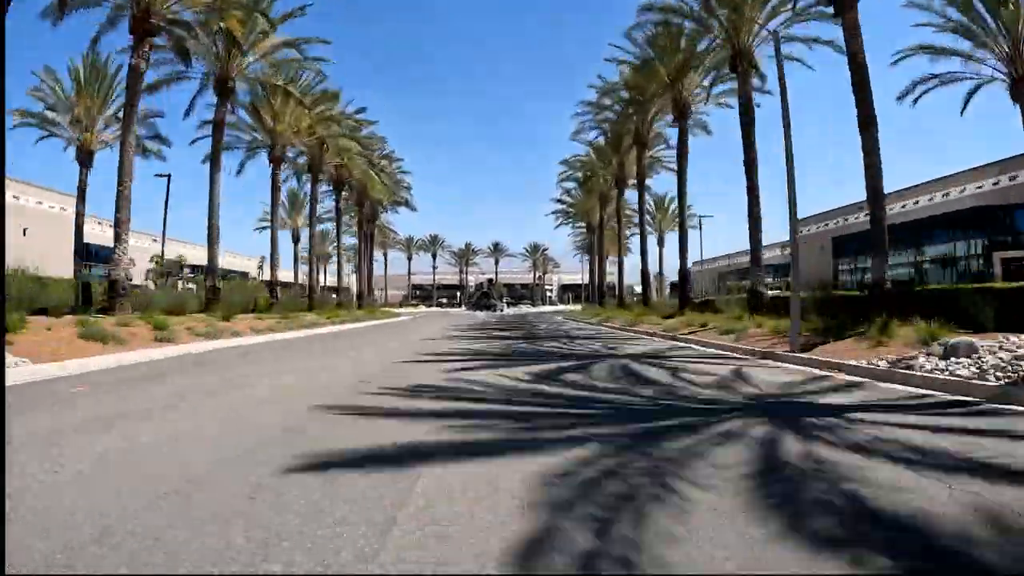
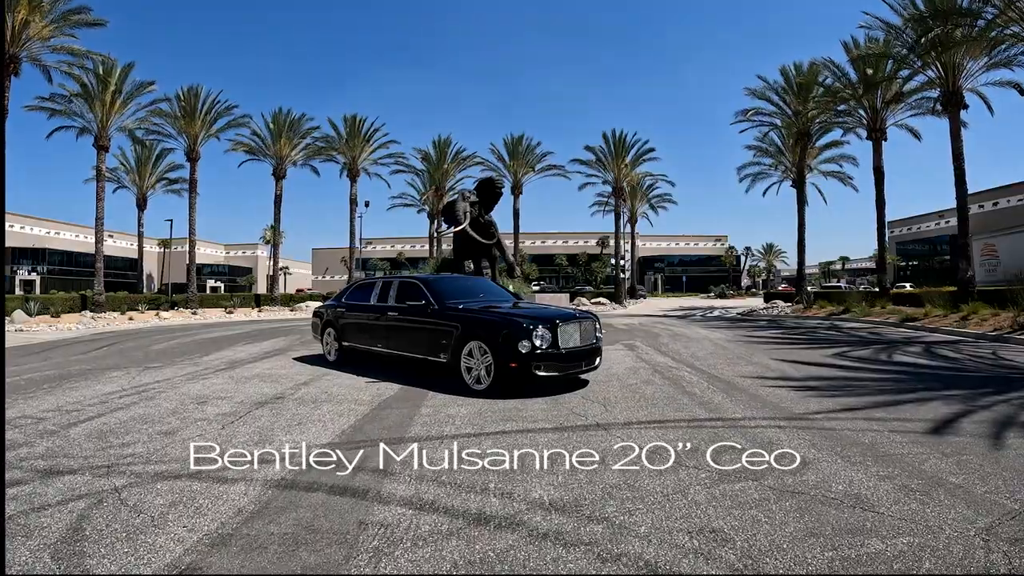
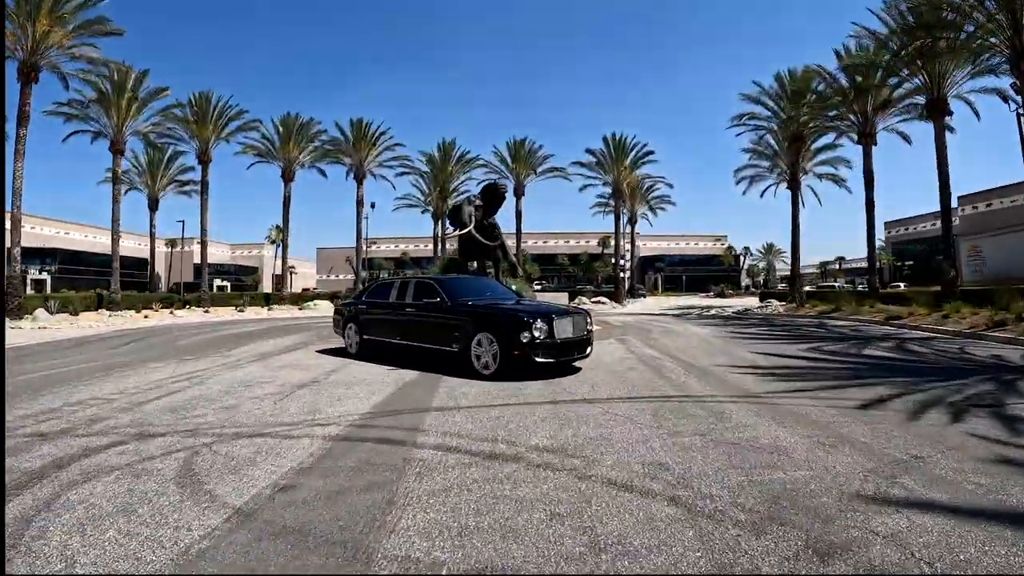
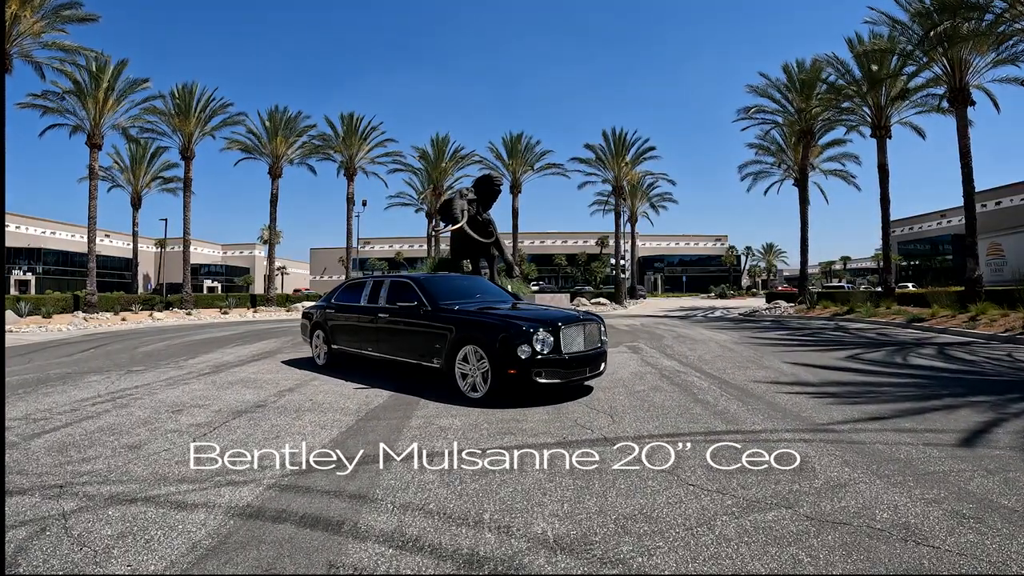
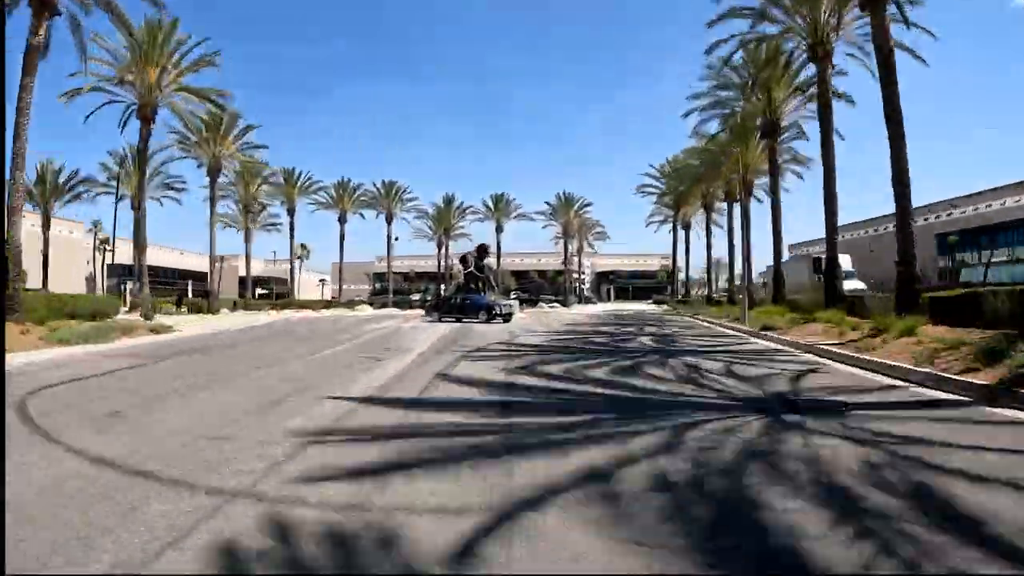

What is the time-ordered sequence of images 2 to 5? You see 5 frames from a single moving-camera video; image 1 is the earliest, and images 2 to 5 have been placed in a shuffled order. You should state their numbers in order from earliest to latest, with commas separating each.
5, 3, 2, 4
